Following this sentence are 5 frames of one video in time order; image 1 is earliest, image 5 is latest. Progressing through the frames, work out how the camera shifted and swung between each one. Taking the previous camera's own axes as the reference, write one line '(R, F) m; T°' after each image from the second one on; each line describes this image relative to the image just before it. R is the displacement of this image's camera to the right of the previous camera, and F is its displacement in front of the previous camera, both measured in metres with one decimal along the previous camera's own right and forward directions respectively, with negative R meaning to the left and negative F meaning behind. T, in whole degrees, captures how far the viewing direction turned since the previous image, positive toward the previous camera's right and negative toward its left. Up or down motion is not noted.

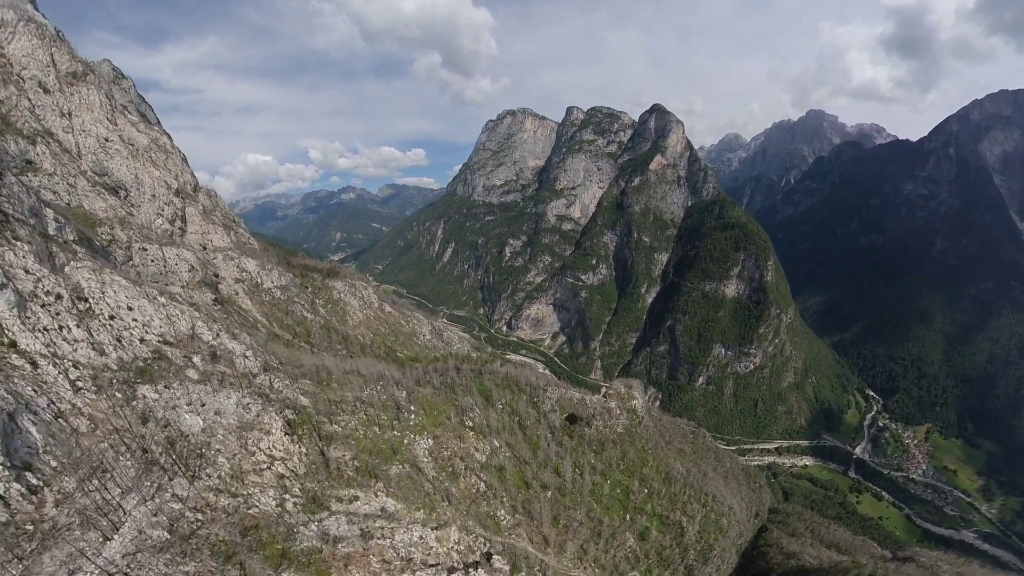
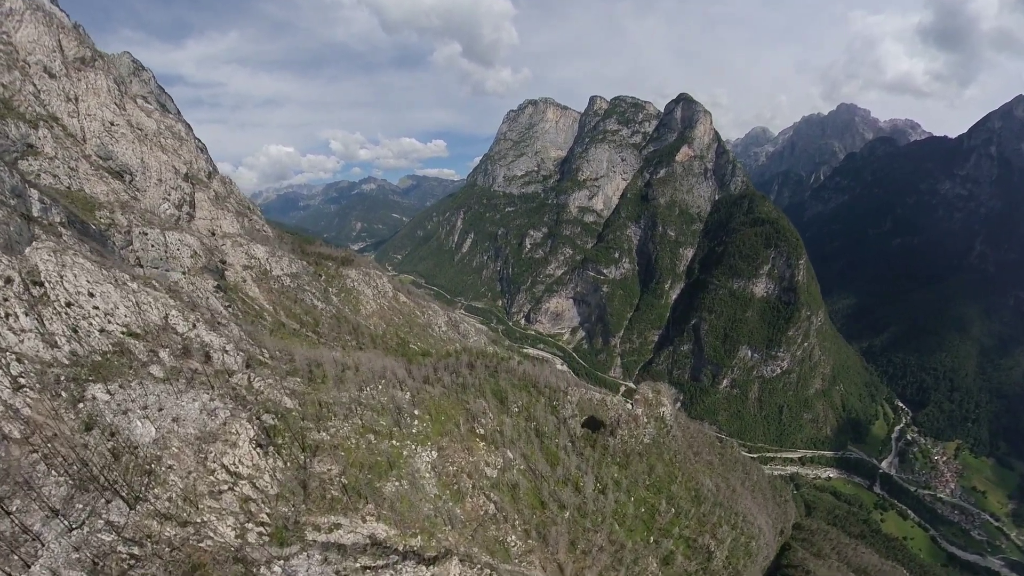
(0.0, +6.3) m; -2°
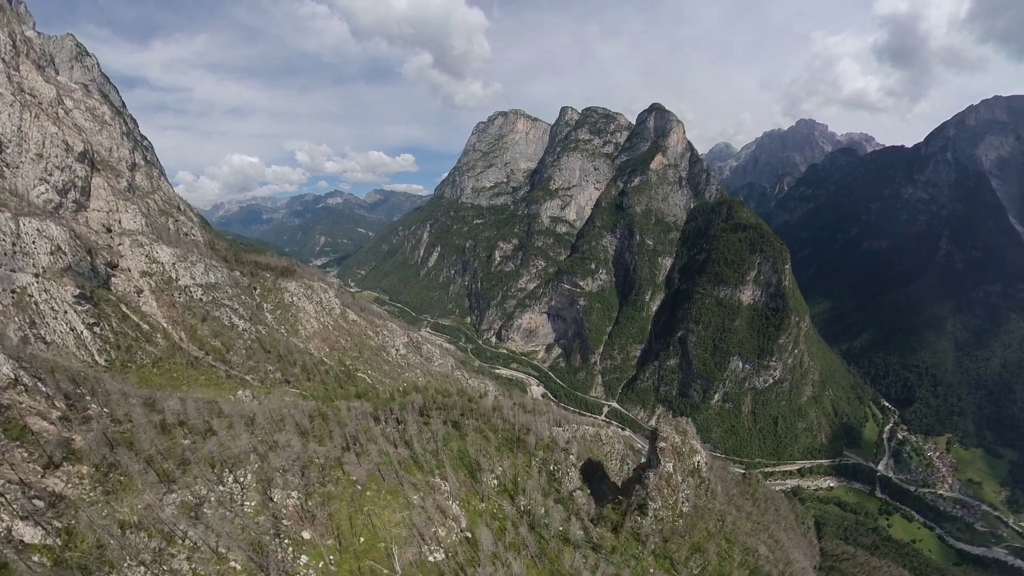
(-0.4, +19.3) m; +4°
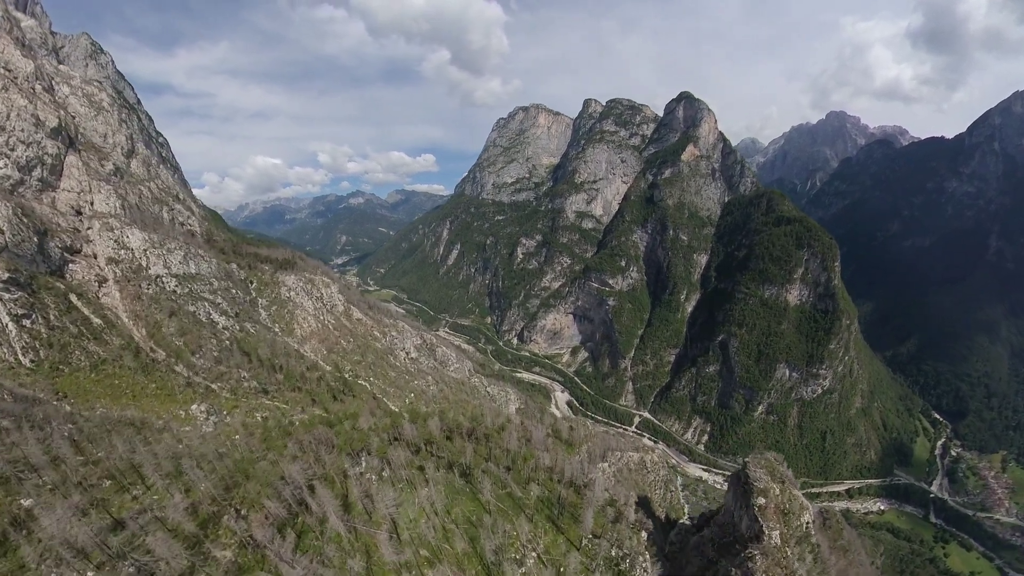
(-1.2, +14.8) m; -3°
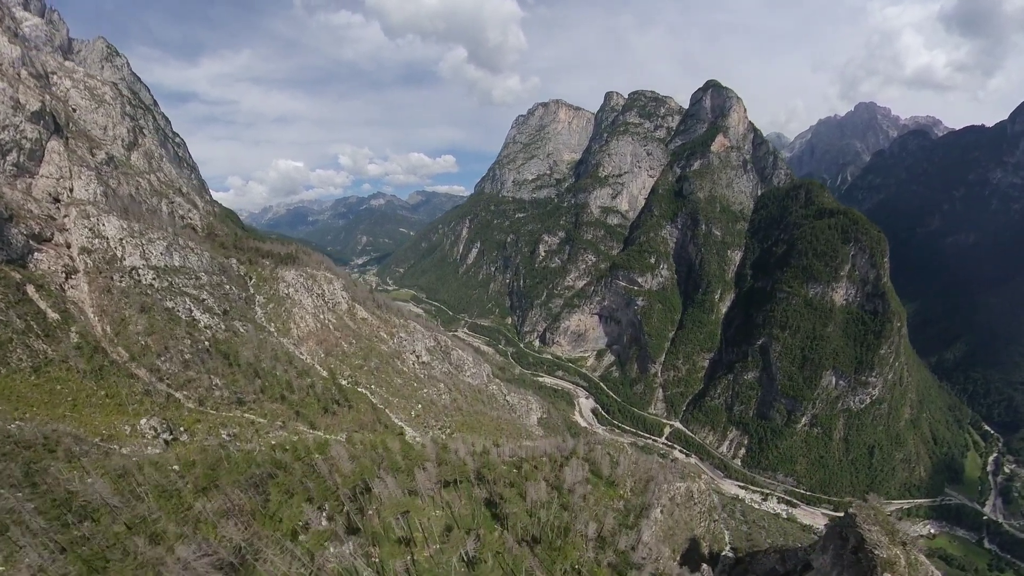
(-0.4, +10.9) m; -3°
